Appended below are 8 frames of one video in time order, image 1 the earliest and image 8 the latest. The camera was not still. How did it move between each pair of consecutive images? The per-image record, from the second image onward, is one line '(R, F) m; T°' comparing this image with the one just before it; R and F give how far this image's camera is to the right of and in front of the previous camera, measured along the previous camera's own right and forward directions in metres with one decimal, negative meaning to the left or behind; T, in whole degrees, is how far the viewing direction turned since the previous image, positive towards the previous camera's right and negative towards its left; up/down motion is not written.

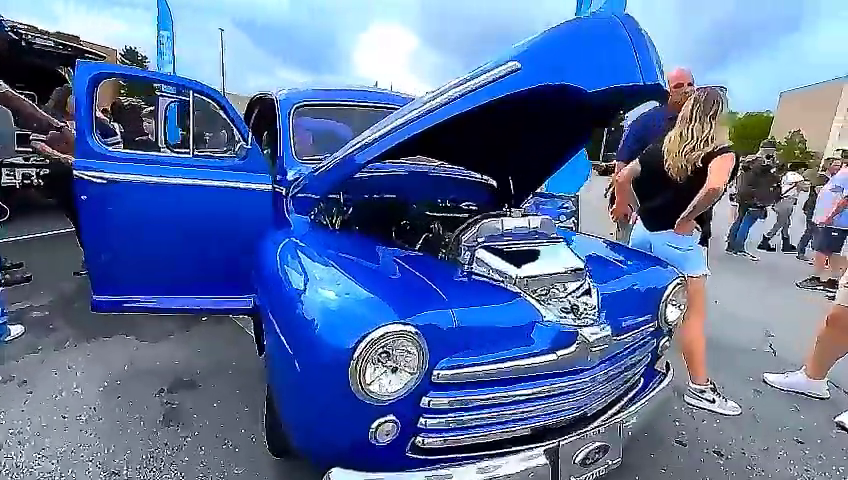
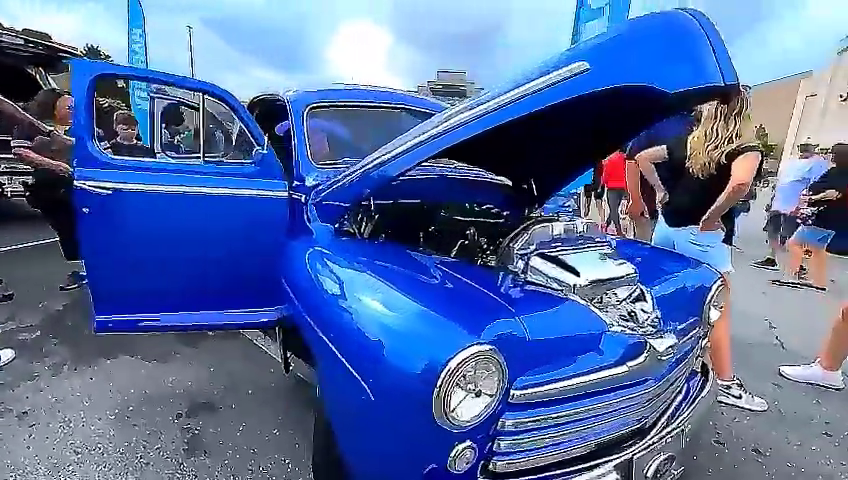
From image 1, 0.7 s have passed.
(-0.3, +0.1) m; +3°
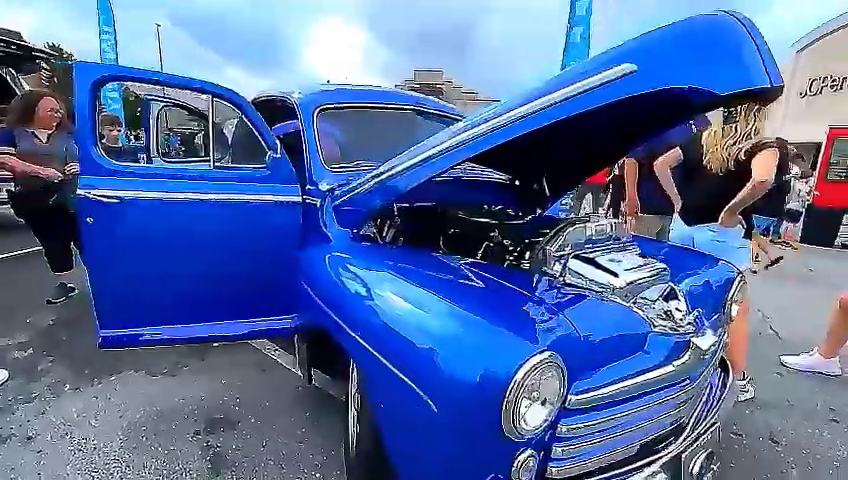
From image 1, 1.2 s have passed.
(-0.3, 0.0) m; +3°
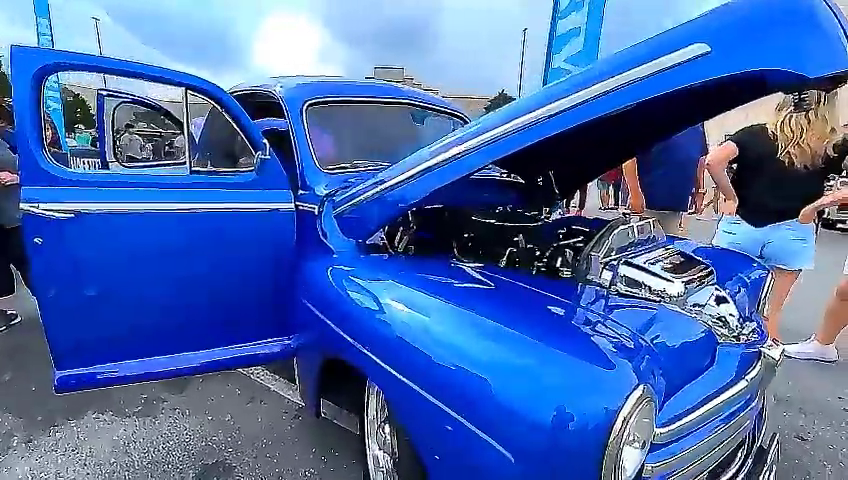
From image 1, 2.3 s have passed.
(-0.3, +0.3) m; +5°
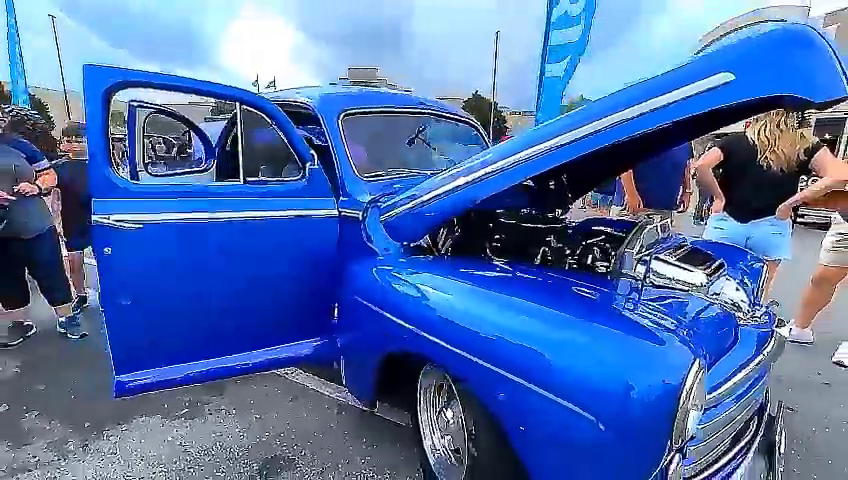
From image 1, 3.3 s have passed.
(-0.4, -0.2) m; +3°
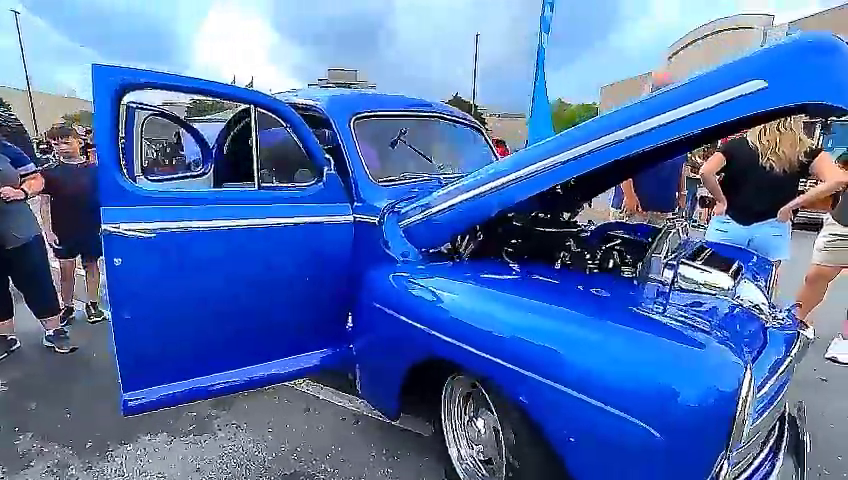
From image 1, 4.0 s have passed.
(-0.2, 0.0) m; +3°
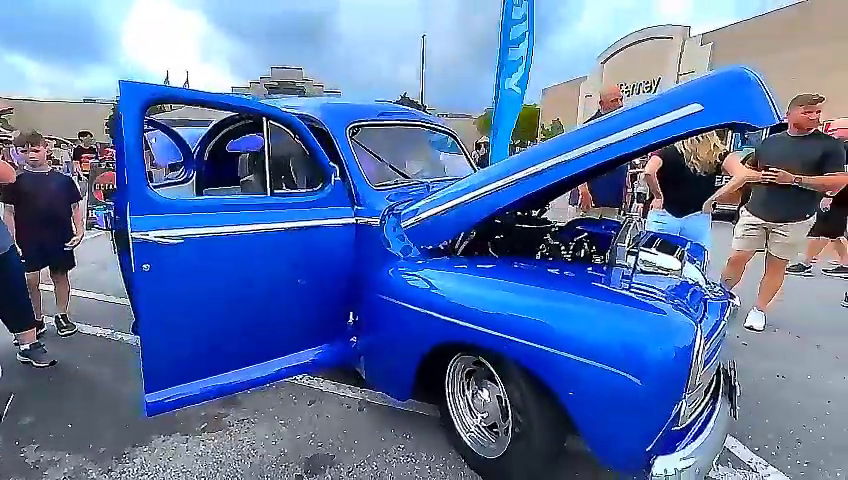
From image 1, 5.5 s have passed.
(-0.3, -0.3) m; +7°
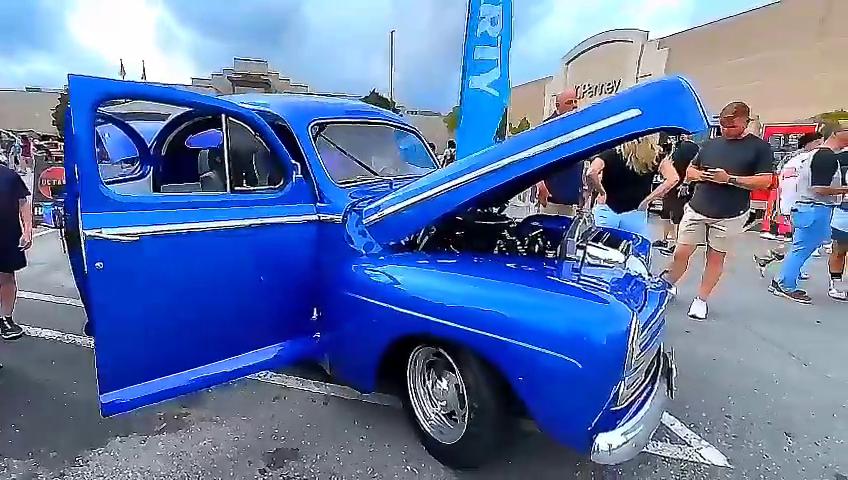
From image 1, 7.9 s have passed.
(+0.1, -0.1) m; +4°
